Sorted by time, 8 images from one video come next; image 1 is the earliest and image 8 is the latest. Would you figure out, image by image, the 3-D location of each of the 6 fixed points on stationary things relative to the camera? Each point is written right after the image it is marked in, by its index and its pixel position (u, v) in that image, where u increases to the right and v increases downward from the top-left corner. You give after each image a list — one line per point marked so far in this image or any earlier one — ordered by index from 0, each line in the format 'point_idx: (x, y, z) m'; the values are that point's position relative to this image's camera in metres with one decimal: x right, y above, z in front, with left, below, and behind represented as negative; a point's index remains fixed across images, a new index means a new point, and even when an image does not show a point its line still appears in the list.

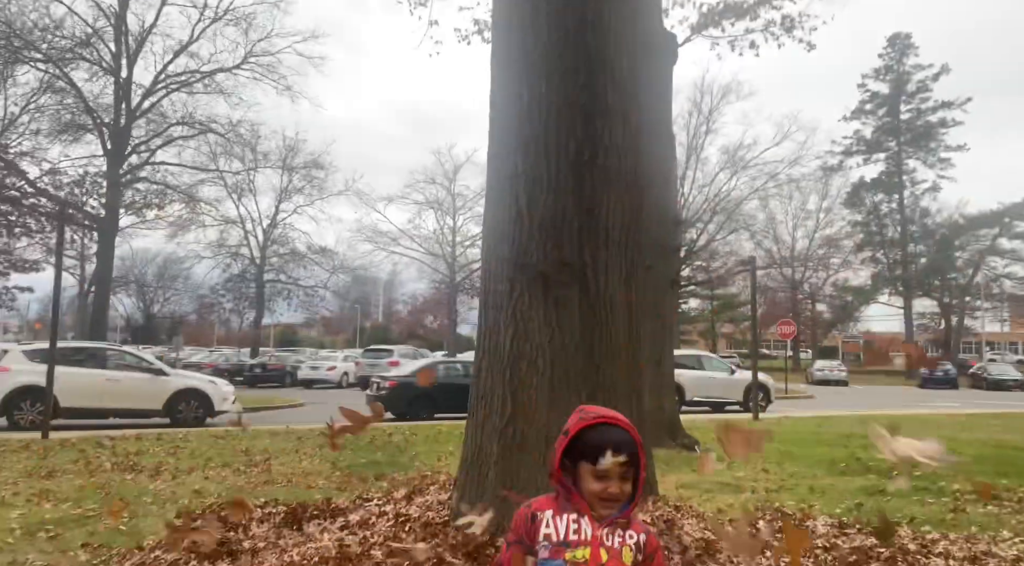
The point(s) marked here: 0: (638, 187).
0: (+0.9, +0.7, +5.6) m
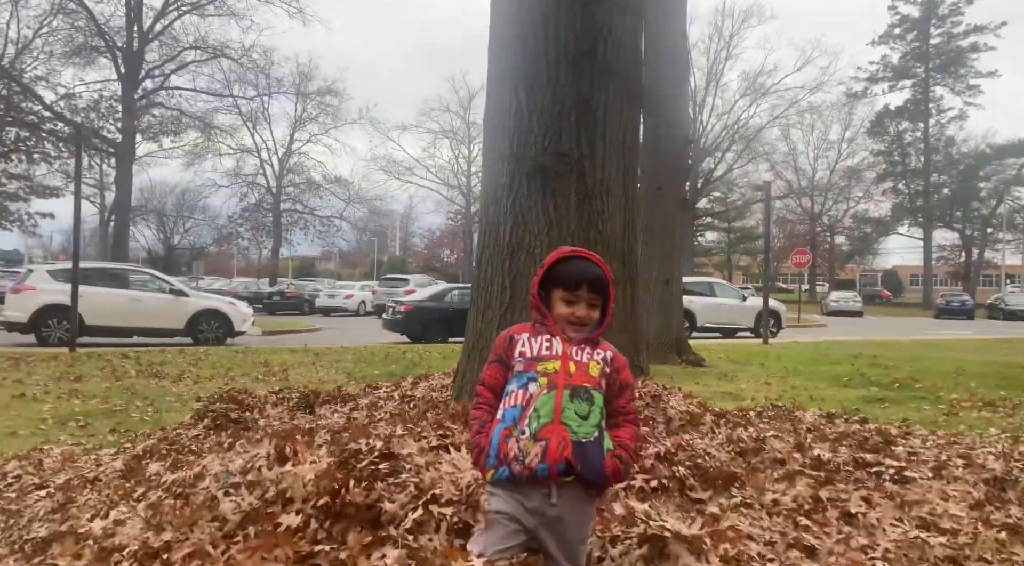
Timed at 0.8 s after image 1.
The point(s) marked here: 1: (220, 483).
0: (+0.9, +1.4, +5.7) m
1: (-1.1, -0.8, +3.1) m
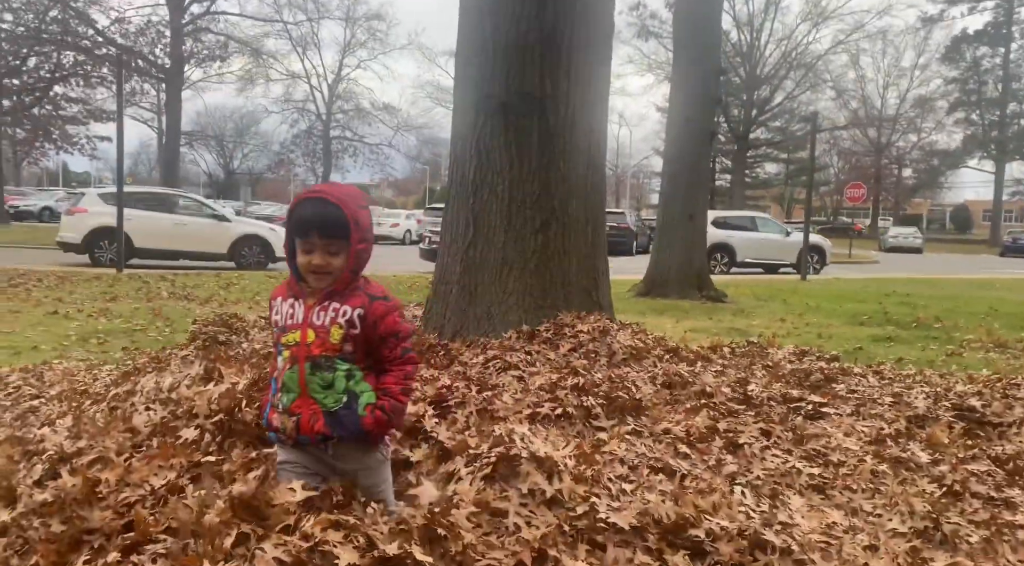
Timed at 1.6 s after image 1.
0: (+0.7, +1.9, +5.7) m
1: (-1.6, -0.5, +3.5) m
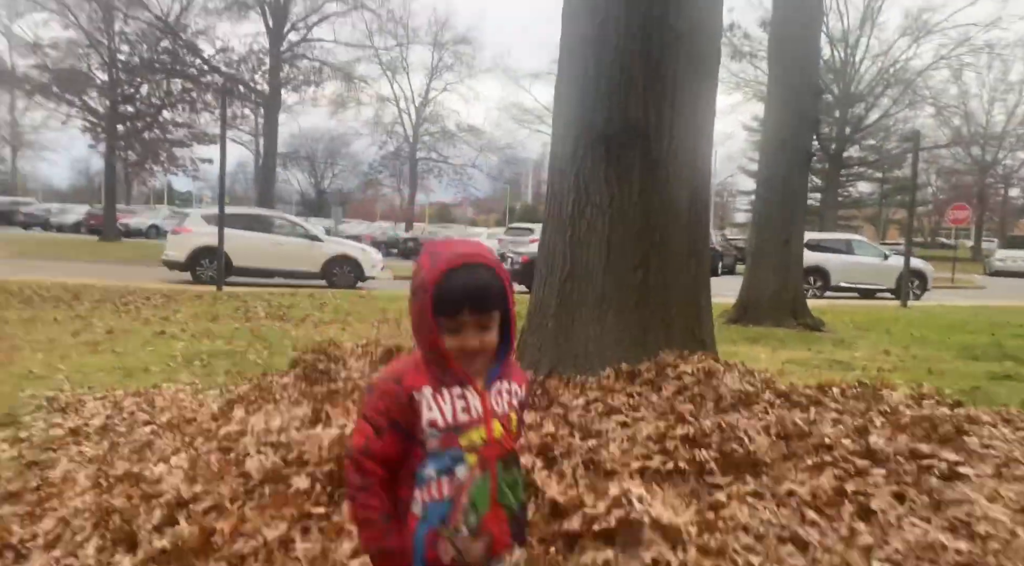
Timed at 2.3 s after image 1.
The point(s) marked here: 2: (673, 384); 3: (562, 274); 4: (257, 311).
0: (+1.4, +1.6, +5.5) m
1: (-1.1, -0.7, +3.5) m
2: (+1.0, -0.6, +4.8) m
3: (+0.3, +0.1, +5.4) m
4: (-4.0, -0.4, +12.7) m
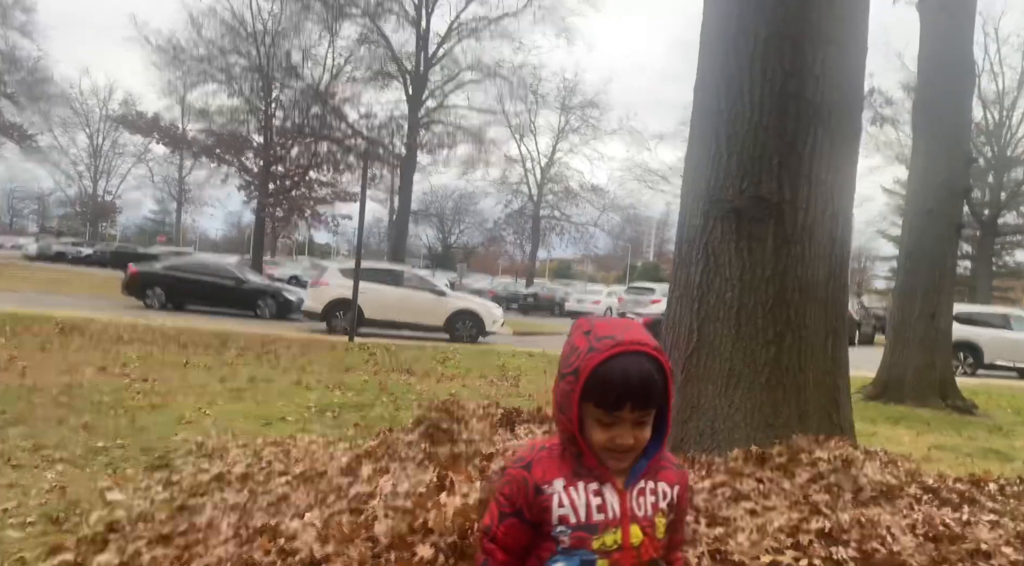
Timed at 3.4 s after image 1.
0: (+2.3, +1.1, +5.4) m
1: (-0.6, -1.0, +3.6) m
2: (+1.7, -1.1, +4.6) m
3: (+1.2, -0.4, +5.3) m
4: (-2.1, -1.3, +13.2) m
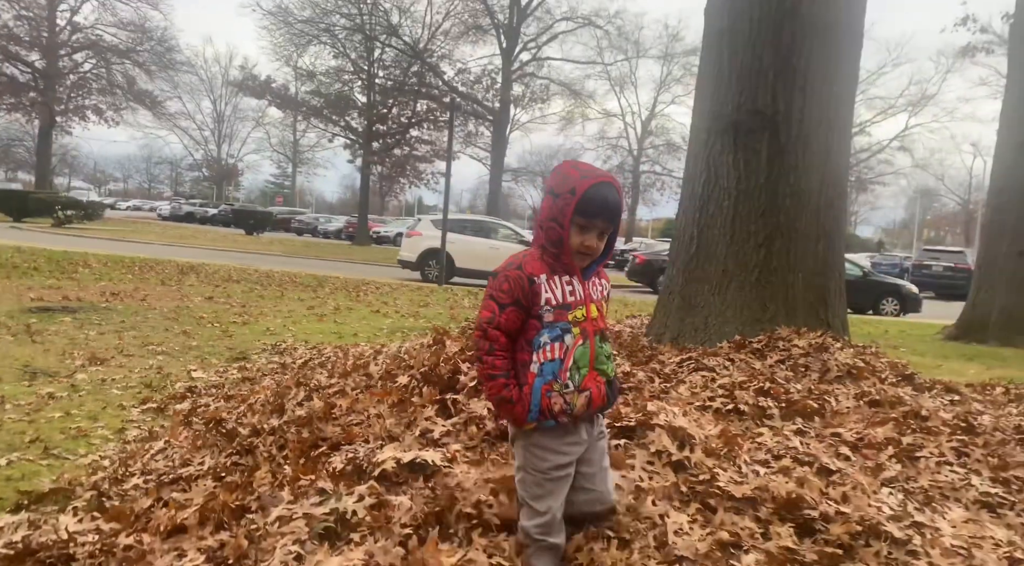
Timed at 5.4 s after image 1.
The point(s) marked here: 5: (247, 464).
0: (+2.4, +1.8, +5.7) m
1: (-0.7, -0.4, +4.4) m
2: (+1.7, -0.4, +5.0) m
3: (+1.3, +0.2, +5.8) m
4: (-0.9, -0.3, +14.1) m
5: (-1.1, -0.8, +3.4) m
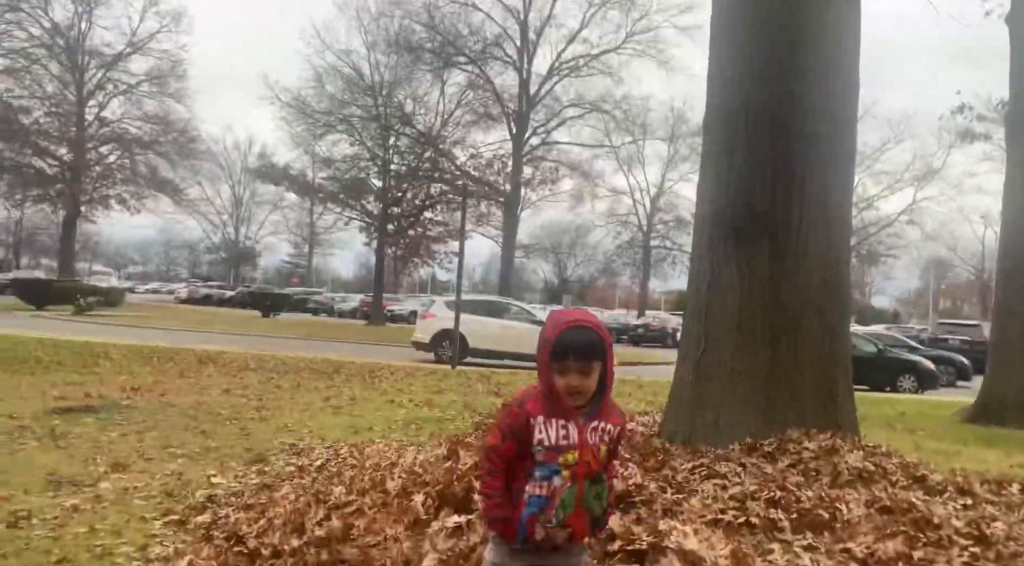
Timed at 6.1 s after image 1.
0: (+2.4, +1.0, +5.9) m
1: (-0.6, -1.1, +4.5) m
2: (+1.8, -1.1, +5.1) m
3: (+1.4, -0.5, +5.9) m
4: (-0.6, -1.8, +14.1) m
5: (-1.1, -1.3, +3.5) m
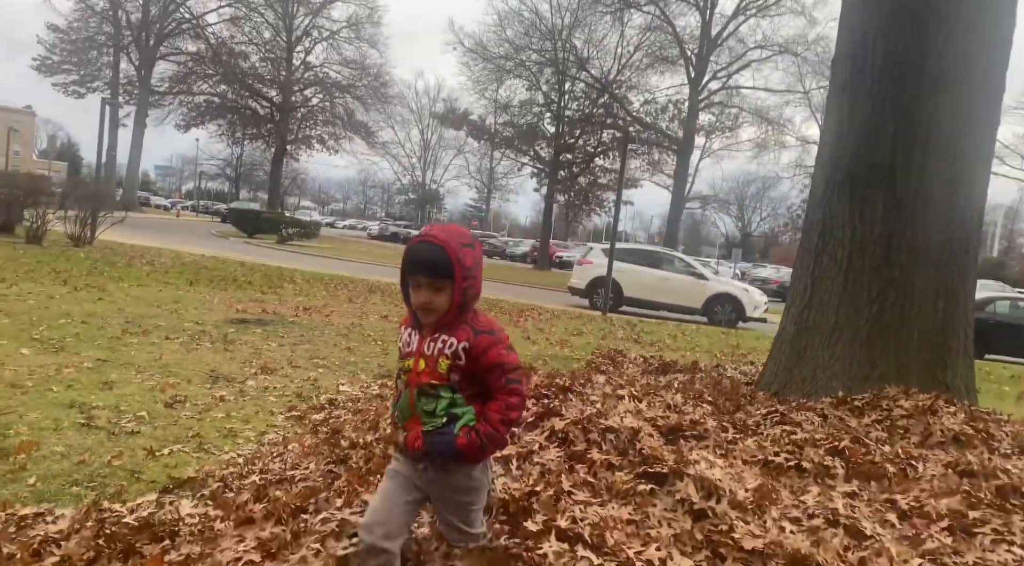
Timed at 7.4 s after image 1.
0: (+3.2, +1.4, +5.4) m
1: (-0.2, -0.6, +4.8) m
2: (+2.2, -0.8, +4.9) m
3: (+2.1, -0.1, +5.8) m
4: (+1.9, -0.9, +14.3) m
5: (-0.9, -0.9, +4.0) m
